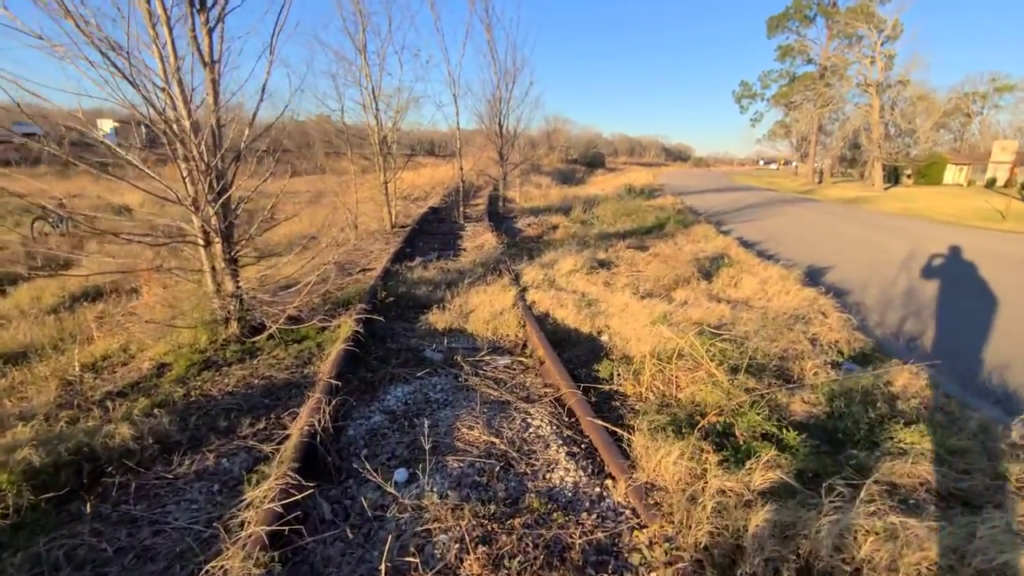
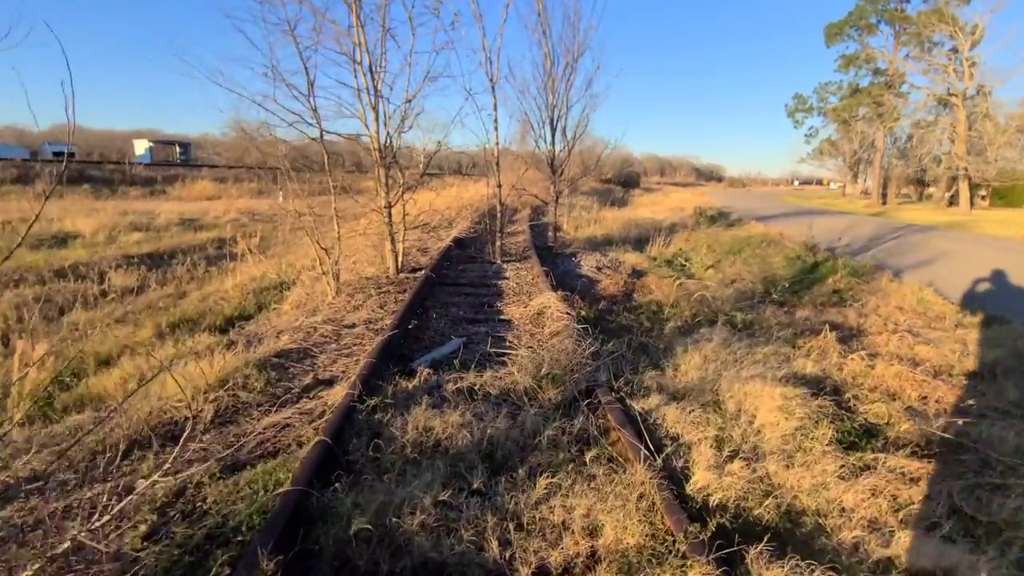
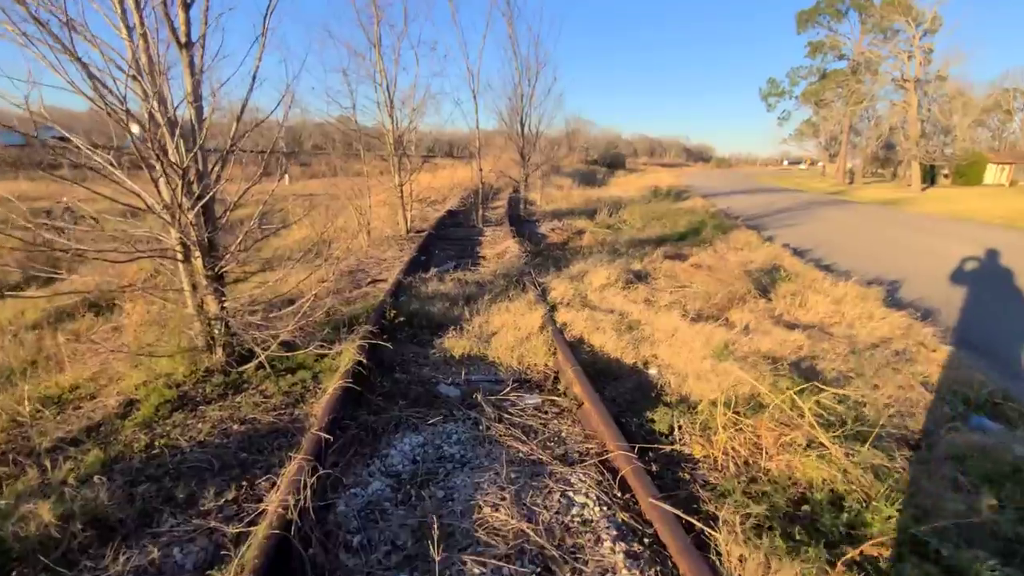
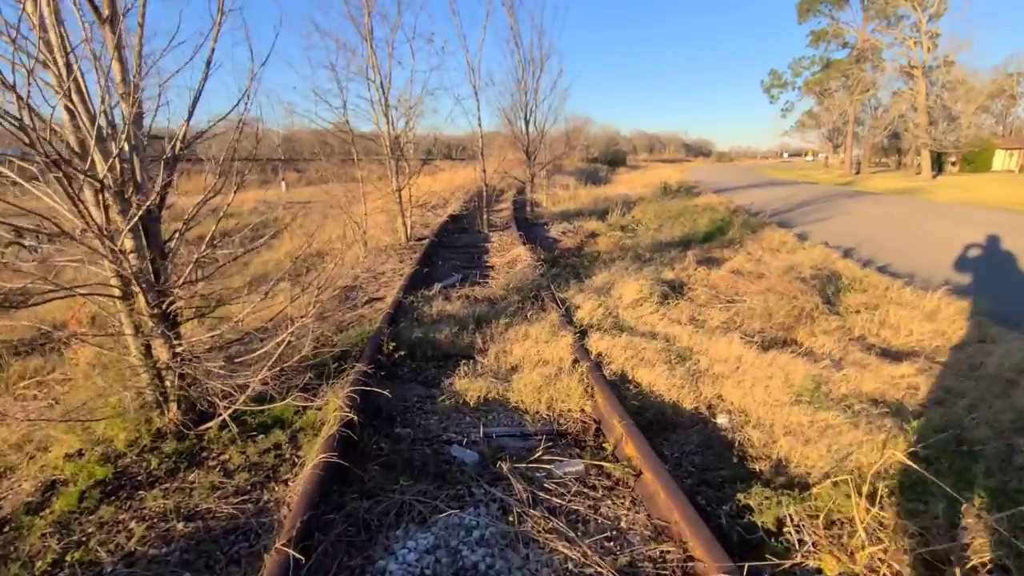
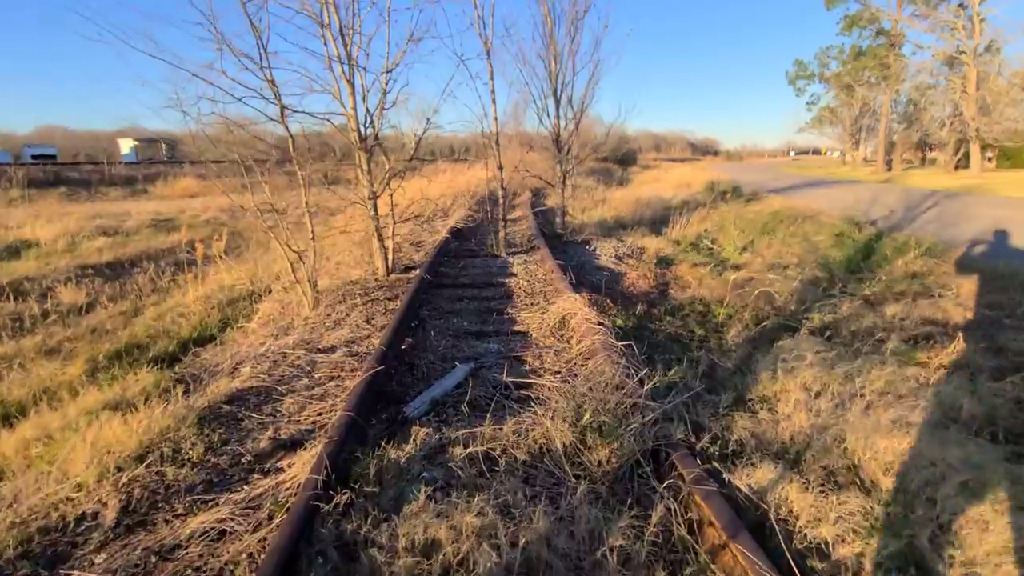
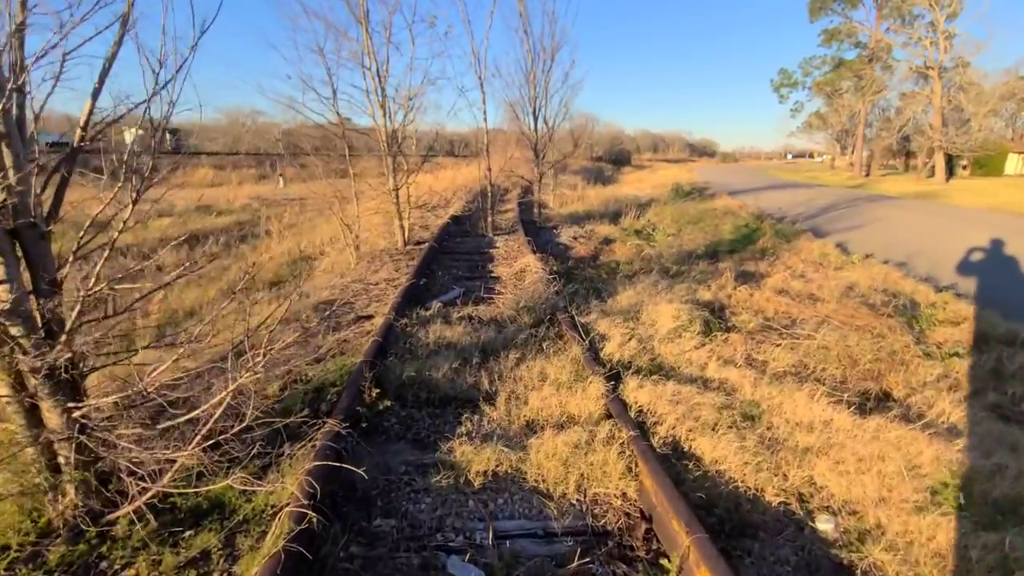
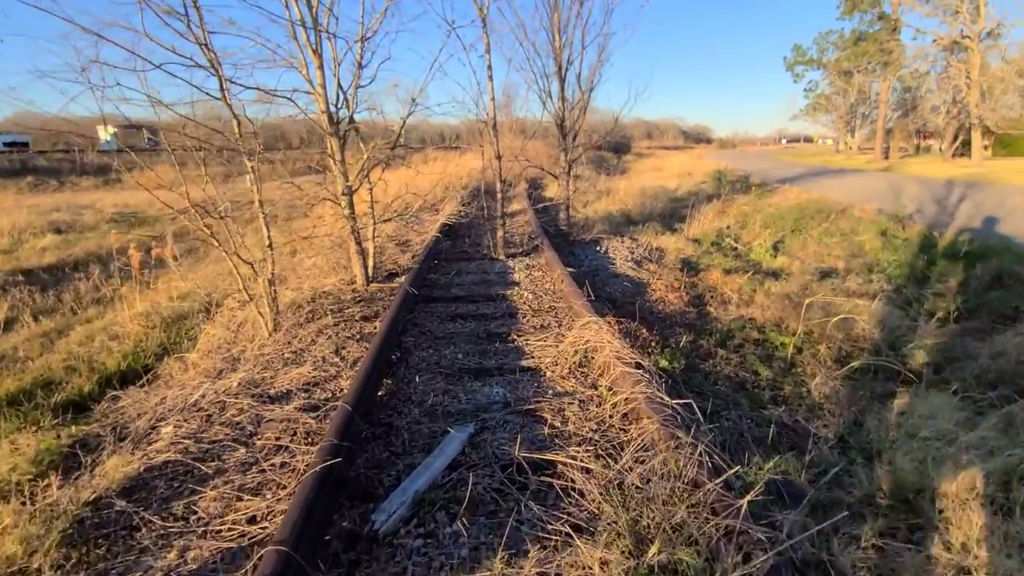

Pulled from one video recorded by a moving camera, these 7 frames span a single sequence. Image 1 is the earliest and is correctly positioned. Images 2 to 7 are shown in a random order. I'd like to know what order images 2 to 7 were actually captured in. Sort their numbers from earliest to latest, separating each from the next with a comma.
3, 4, 6, 2, 5, 7
